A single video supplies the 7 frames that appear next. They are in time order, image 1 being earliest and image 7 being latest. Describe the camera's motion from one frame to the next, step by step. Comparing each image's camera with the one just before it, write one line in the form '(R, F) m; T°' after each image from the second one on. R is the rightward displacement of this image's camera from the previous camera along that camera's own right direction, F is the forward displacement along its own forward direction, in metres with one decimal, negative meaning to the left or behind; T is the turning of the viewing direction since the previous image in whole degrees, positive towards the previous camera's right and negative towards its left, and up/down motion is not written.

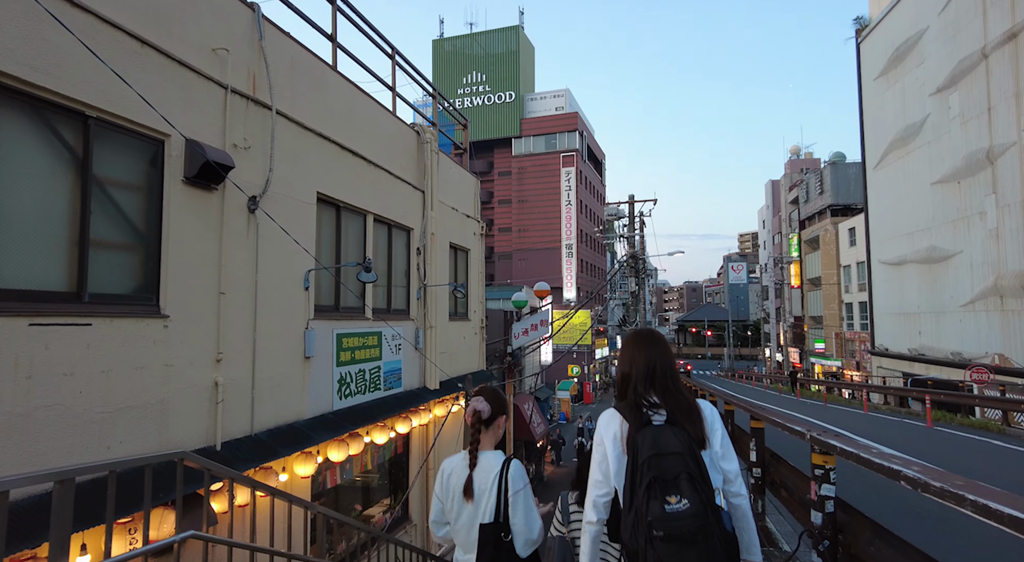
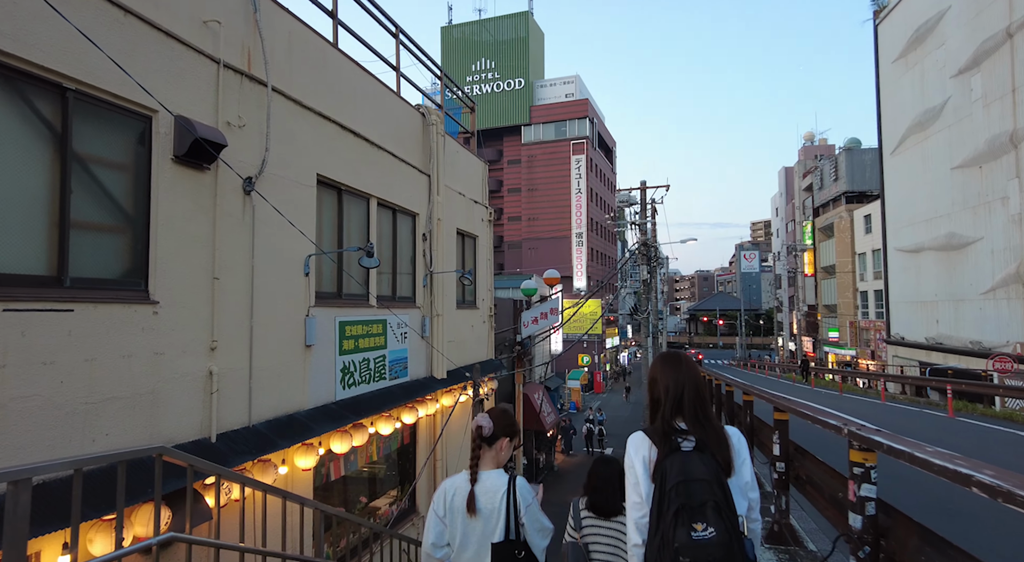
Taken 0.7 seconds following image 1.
(0.0, +0.3) m; -1°
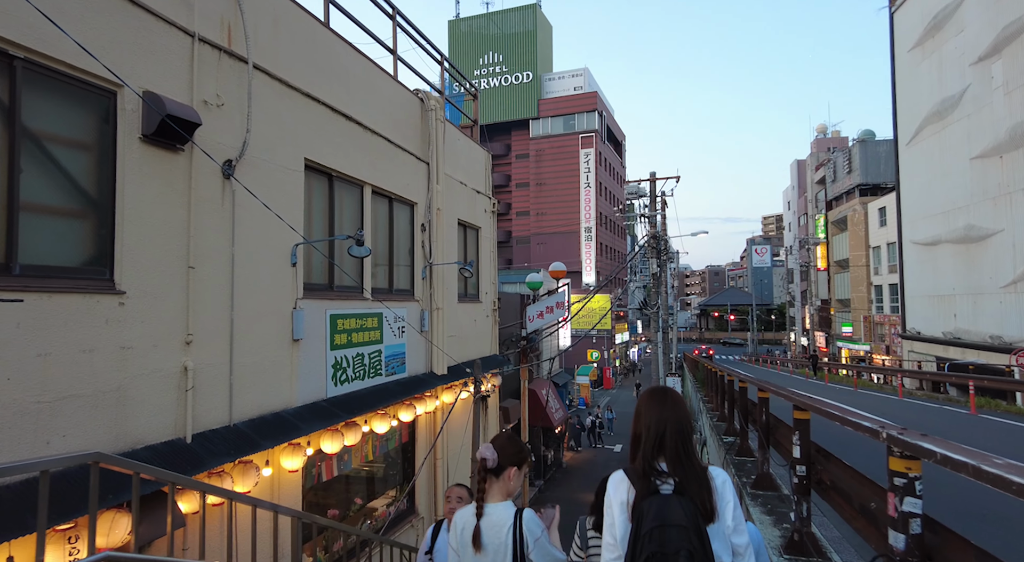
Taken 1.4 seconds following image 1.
(+0.1, +0.4) m; -1°
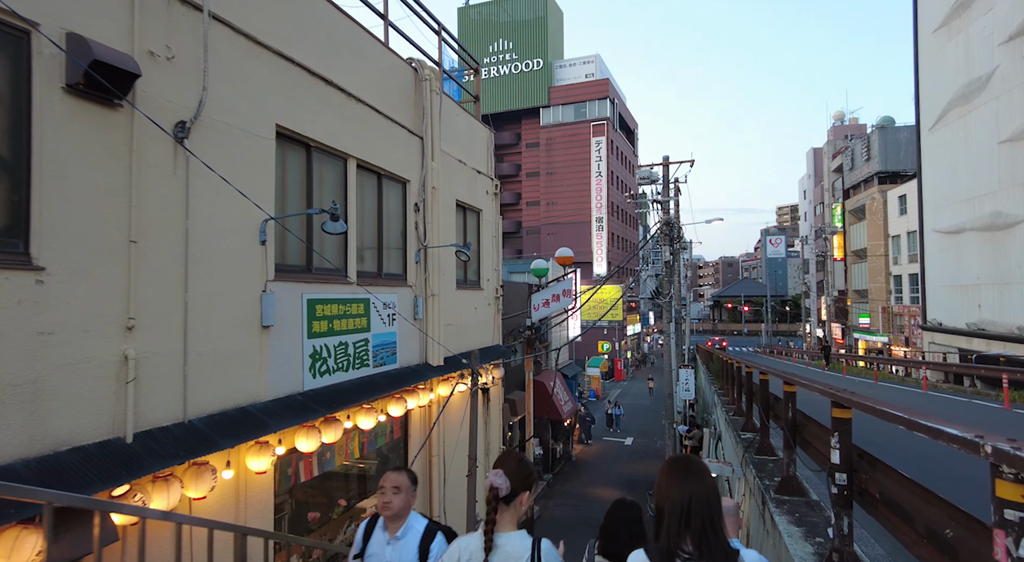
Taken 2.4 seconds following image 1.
(+0.2, +0.7) m; -1°
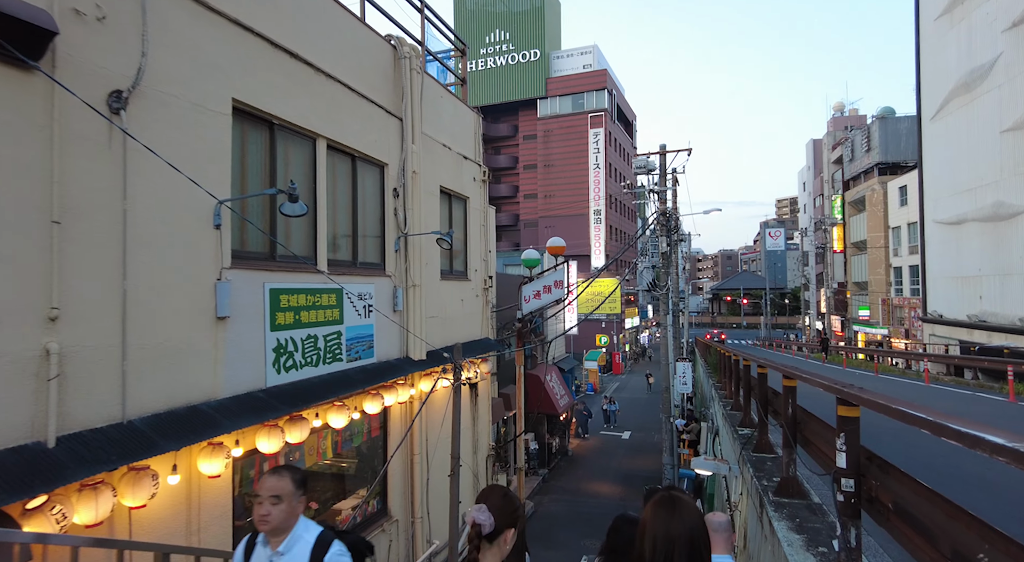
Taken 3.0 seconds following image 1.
(+0.2, +0.5) m; 0°
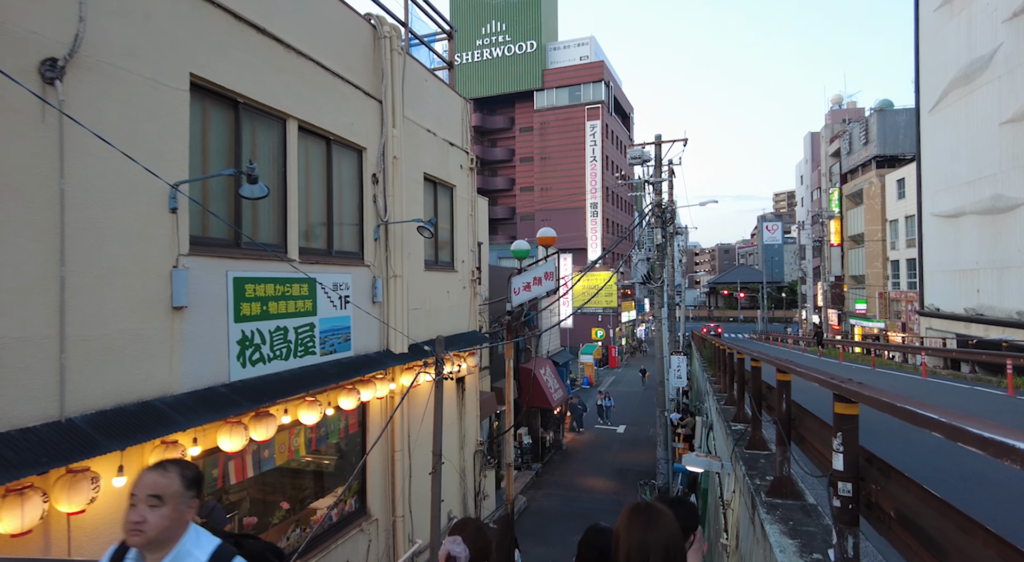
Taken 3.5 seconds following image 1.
(+0.2, +0.3) m; 0°
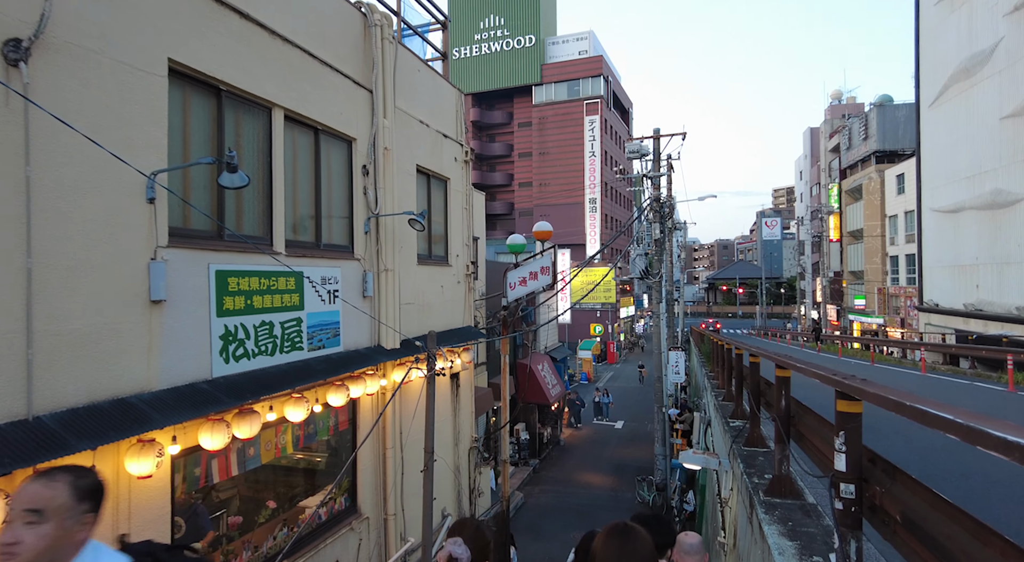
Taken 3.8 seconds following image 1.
(+0.1, +0.2) m; 0°
